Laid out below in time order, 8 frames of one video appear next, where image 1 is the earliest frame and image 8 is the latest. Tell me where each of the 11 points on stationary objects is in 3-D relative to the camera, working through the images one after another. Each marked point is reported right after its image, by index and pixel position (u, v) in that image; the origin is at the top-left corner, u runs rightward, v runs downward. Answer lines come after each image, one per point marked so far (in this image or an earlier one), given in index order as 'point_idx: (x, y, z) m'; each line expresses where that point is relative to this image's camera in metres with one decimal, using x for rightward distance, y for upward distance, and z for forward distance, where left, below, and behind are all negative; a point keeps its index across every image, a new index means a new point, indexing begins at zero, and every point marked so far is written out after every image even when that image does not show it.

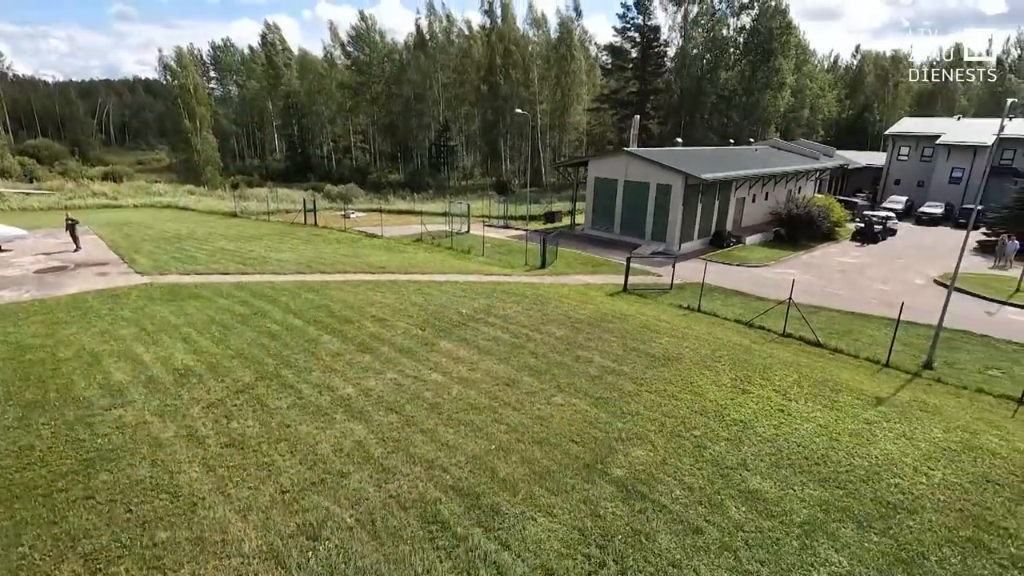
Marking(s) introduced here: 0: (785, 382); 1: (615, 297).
0: (+5.3, -1.8, +10.5) m
1: (+3.1, -0.3, +16.2) m
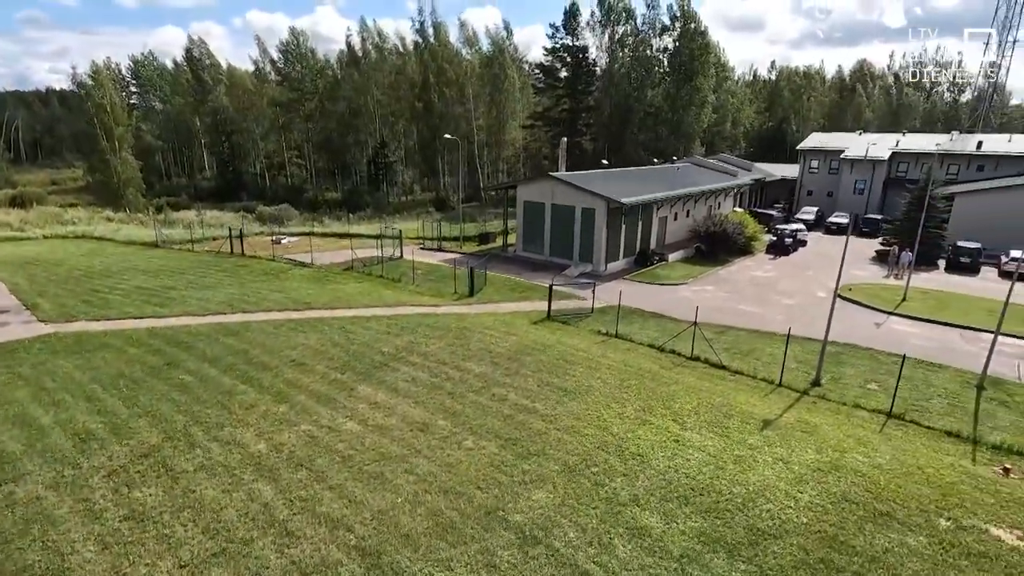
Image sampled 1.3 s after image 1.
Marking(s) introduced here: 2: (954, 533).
0: (+3.6, -2.6, +11.3) m
1: (+0.8, -1.2, +16.8) m
2: (+6.4, -3.6, +7.8) m
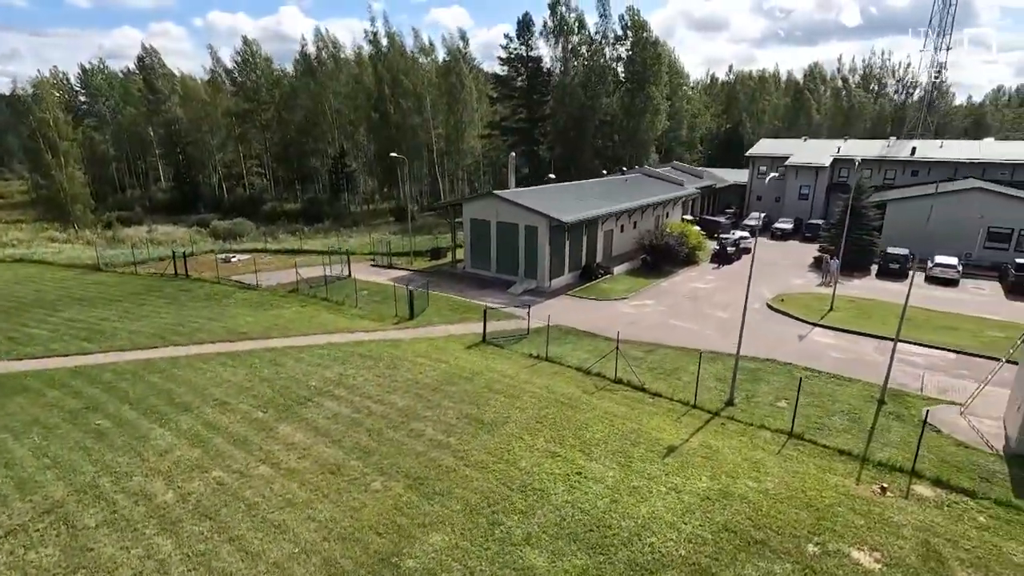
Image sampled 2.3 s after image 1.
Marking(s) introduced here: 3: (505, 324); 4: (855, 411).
0: (+1.7, -3.3, +11.7) m
1: (-1.3, -2.0, +17.1) m
2: (+4.8, -4.2, +8.4) m
3: (-0.3, -1.3, +19.5) m
4: (+8.9, -3.2, +13.9) m
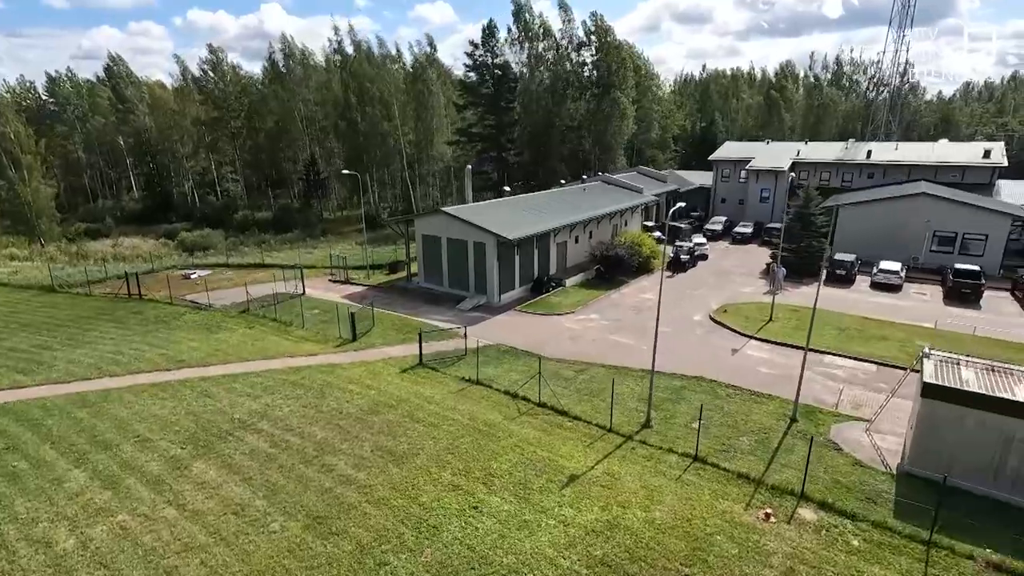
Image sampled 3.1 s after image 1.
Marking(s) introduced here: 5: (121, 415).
0: (-0.3, -4.1, +12.1) m
1: (-3.5, -2.8, +17.4) m
2: (+2.8, -5.0, +8.8) m
3: (-2.5, -2.1, +19.9) m
4: (+6.8, -3.8, +14.4) m
5: (-10.5, -3.4, +14.5) m
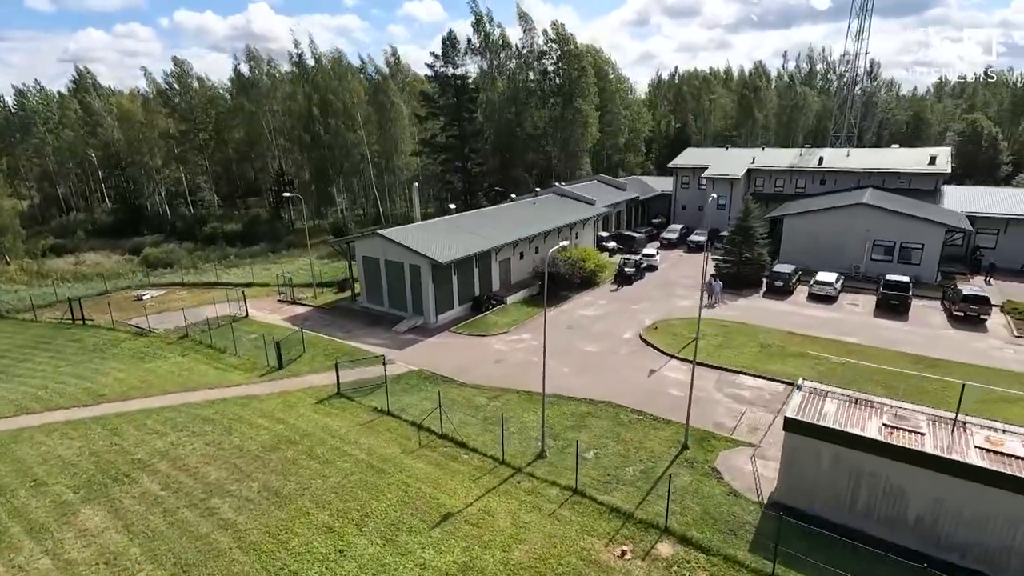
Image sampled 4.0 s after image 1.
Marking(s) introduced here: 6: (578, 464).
0: (-3.1, -5.2, +12.5) m
1: (-6.4, -3.9, +17.8) m
2: (0.0, -6.0, +9.3) m
3: (-5.5, -3.1, +20.3) m
4: (+3.9, -4.8, +14.9) m
5: (-13.4, -4.7, +14.8) m
6: (+1.8, -4.8, +14.7) m
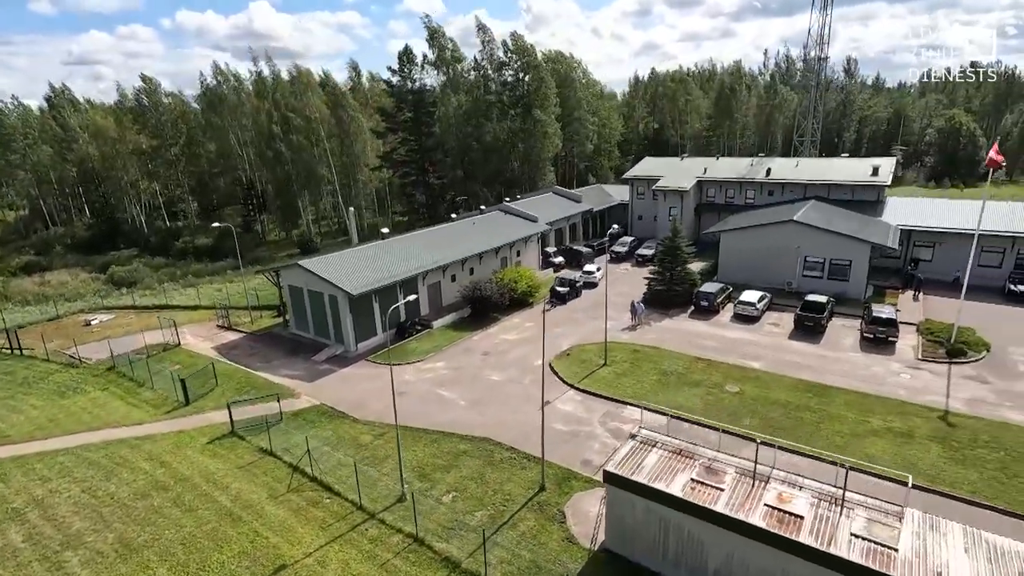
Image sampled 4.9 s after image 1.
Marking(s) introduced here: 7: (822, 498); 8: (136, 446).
0: (-7.3, -6.7, +13.2) m
1: (-10.4, -5.4, +18.5) m
2: (-4.1, -7.6, +9.9) m
3: (-9.5, -4.6, +20.9) m
4: (-0.2, -6.2, +15.5) m
5: (-17.5, -6.3, +15.6) m
6: (-2.3, -6.3, +15.3) m
7: (+6.7, -4.6, +11.7) m
8: (-12.9, -5.4, +18.4) m
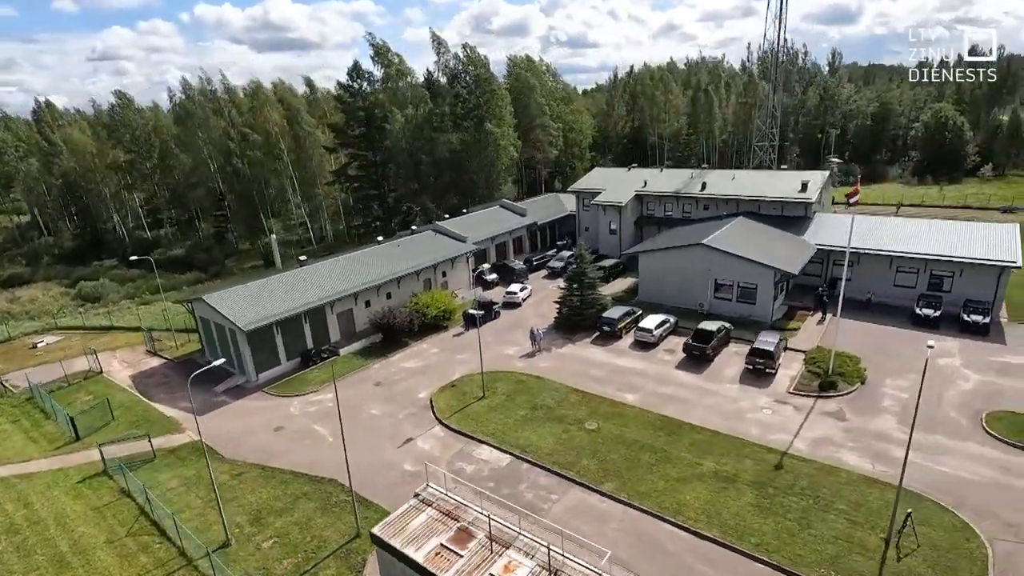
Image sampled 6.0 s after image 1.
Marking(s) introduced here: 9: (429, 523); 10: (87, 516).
0: (-13.1, -8.7, +14.5) m
1: (-16.1, -7.3, +19.9) m
2: (-10.1, -9.6, +11.2) m
3: (-15.1, -6.5, +22.3) m
4: (-6.0, -8.1, +16.6) m
5: (-23.3, -8.4, +17.4) m
6: (-8.1, -8.2, +16.5) m
7: (+0.7, -6.5, +12.5) m
8: (-18.6, -7.3, +20.0) m
9: (-2.2, -6.2, +14.1) m
10: (-14.4, -7.7, +18.3) m
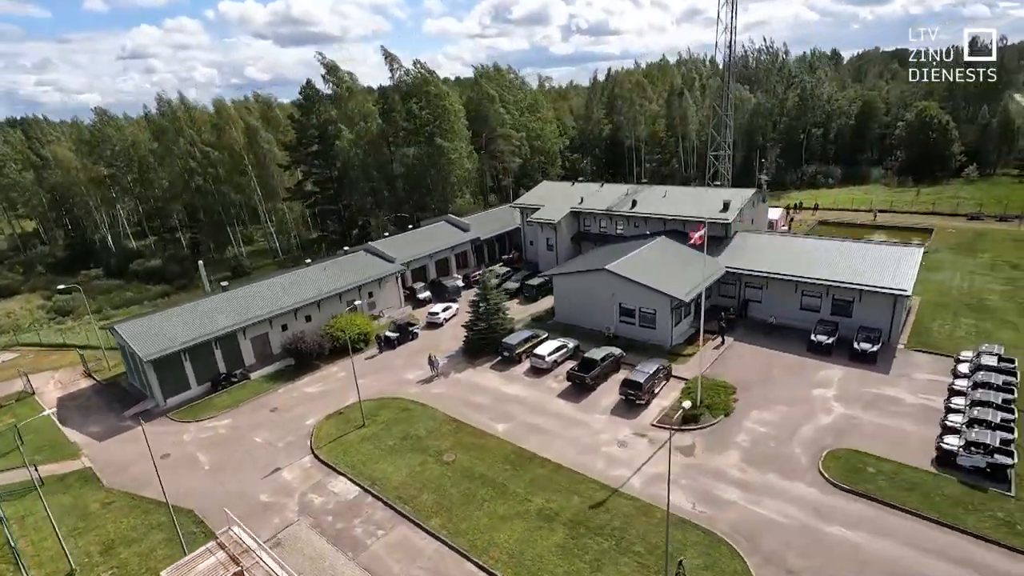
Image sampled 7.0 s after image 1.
0: (-19.5, -10.6, +16.4) m
1: (-22.3, -9.1, +21.9) m
2: (-16.7, -11.5, +12.9) m
3: (-21.2, -8.2, +24.2) m
4: (-12.3, -9.9, +18.1) m
5: (-29.5, -10.2, +19.6) m
6: (-14.4, -10.0, +18.1) m
7: (-5.7, -8.4, +13.7) m
8: (-24.7, -9.1, +22.0) m
9: (-8.6, -8.0, +15.5) m
10: (-20.6, -9.5, +20.1) m
